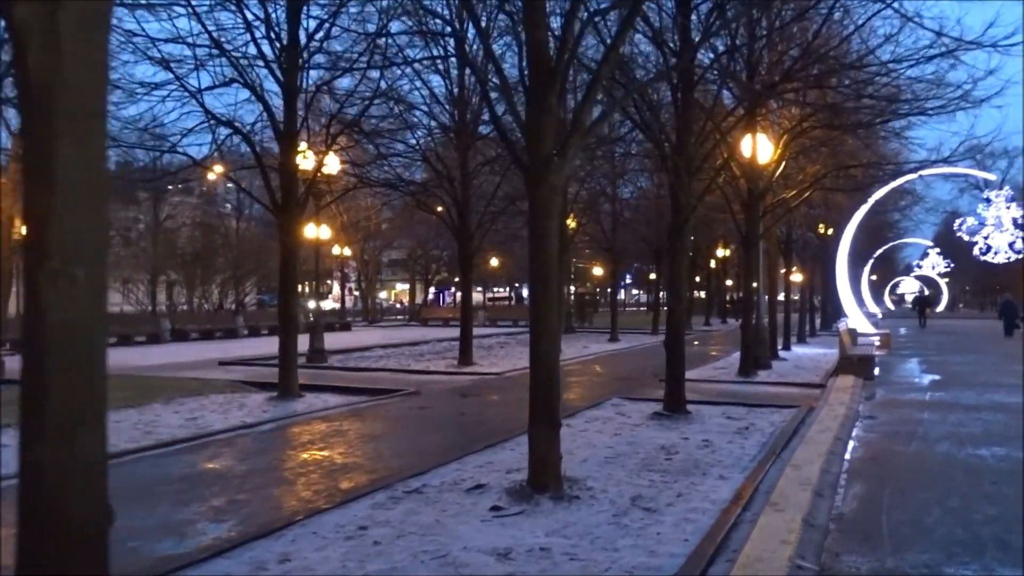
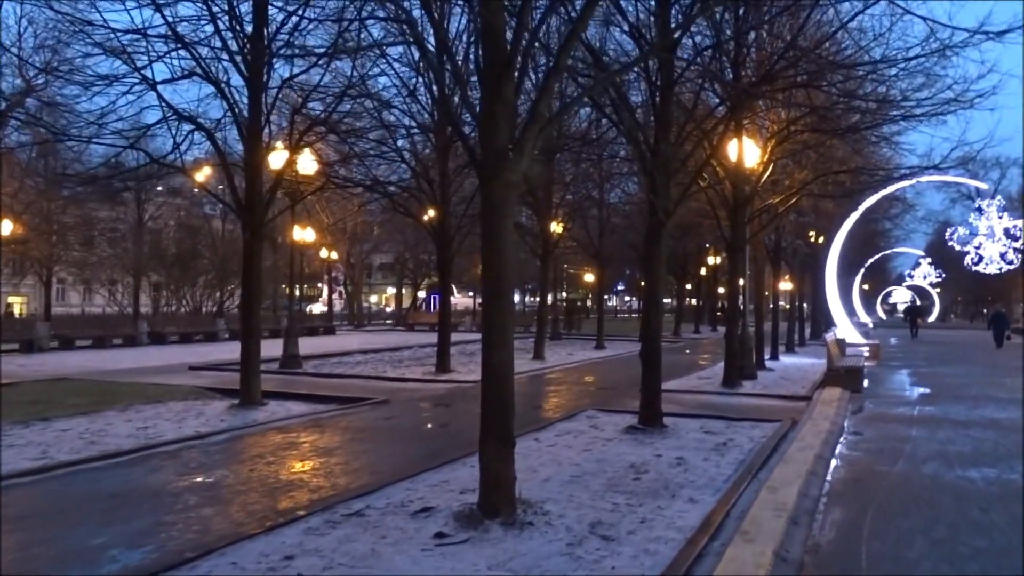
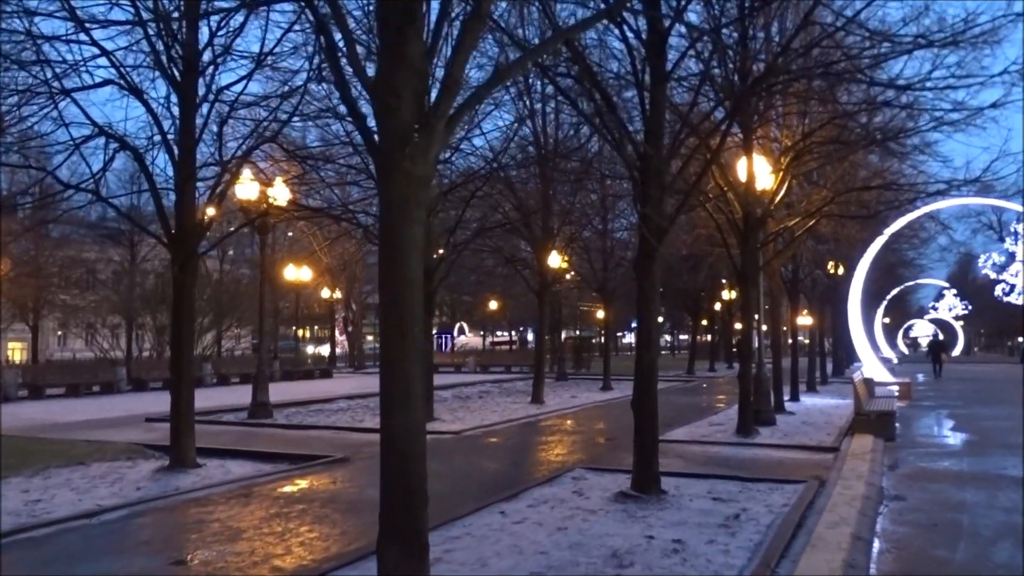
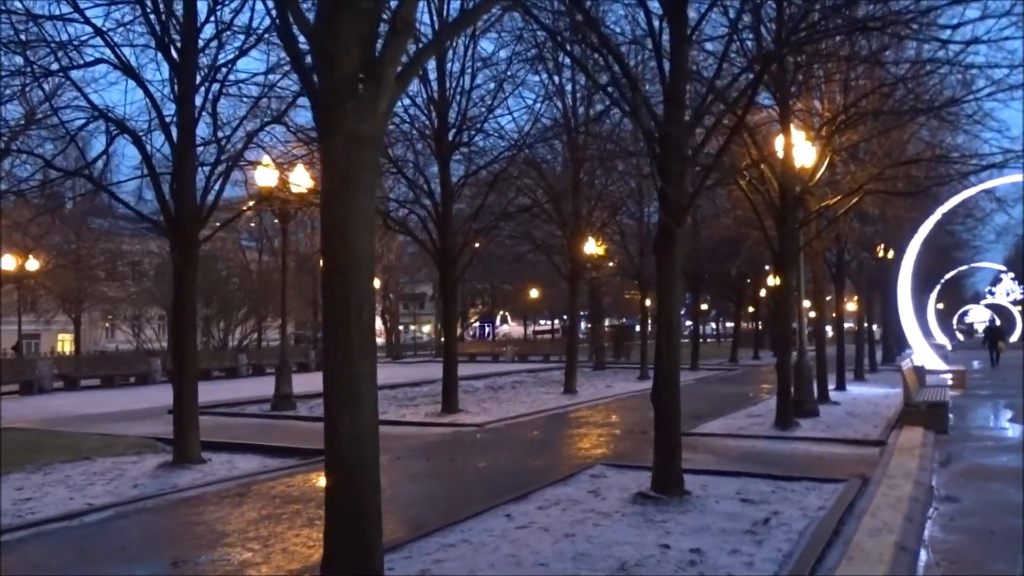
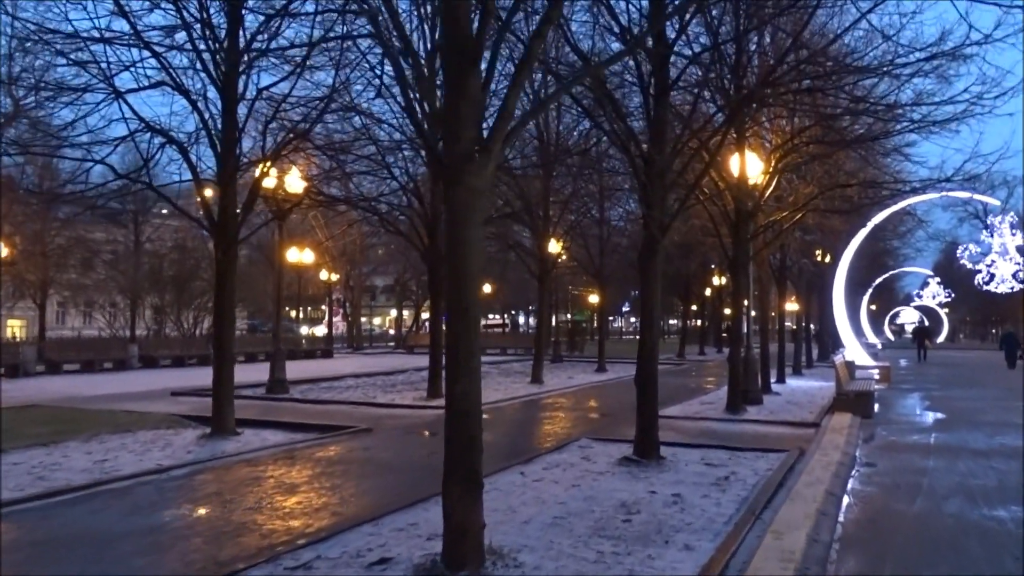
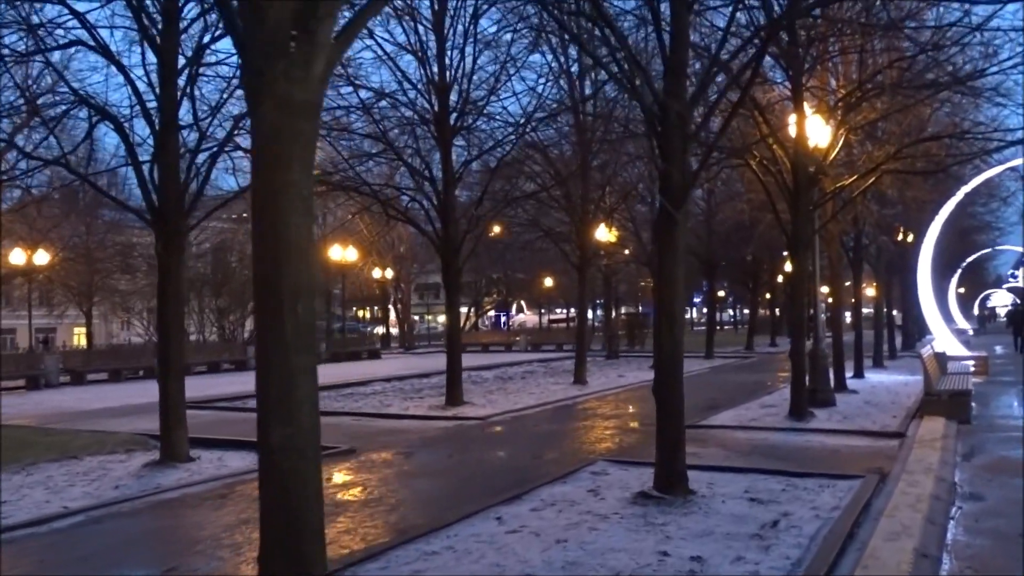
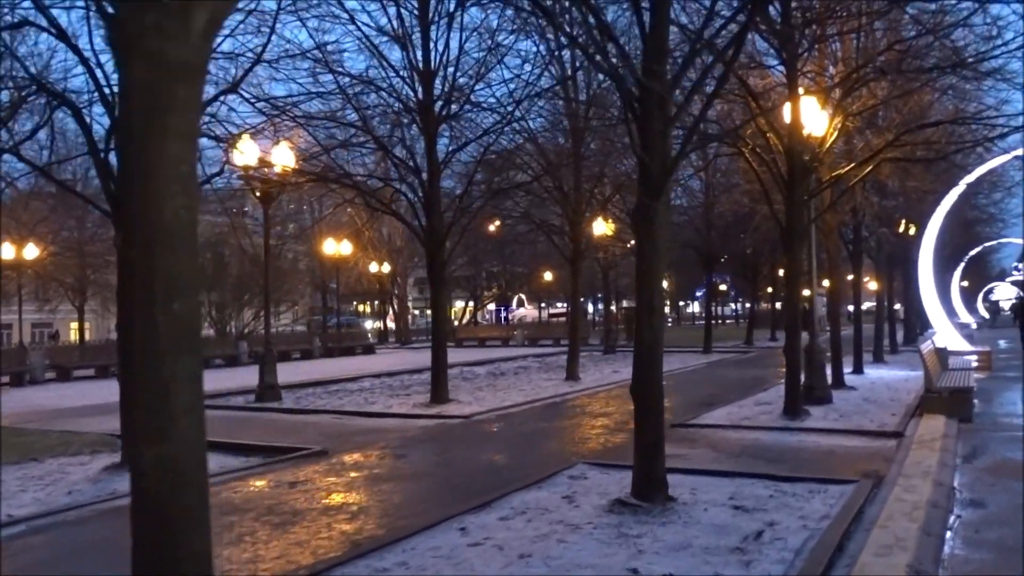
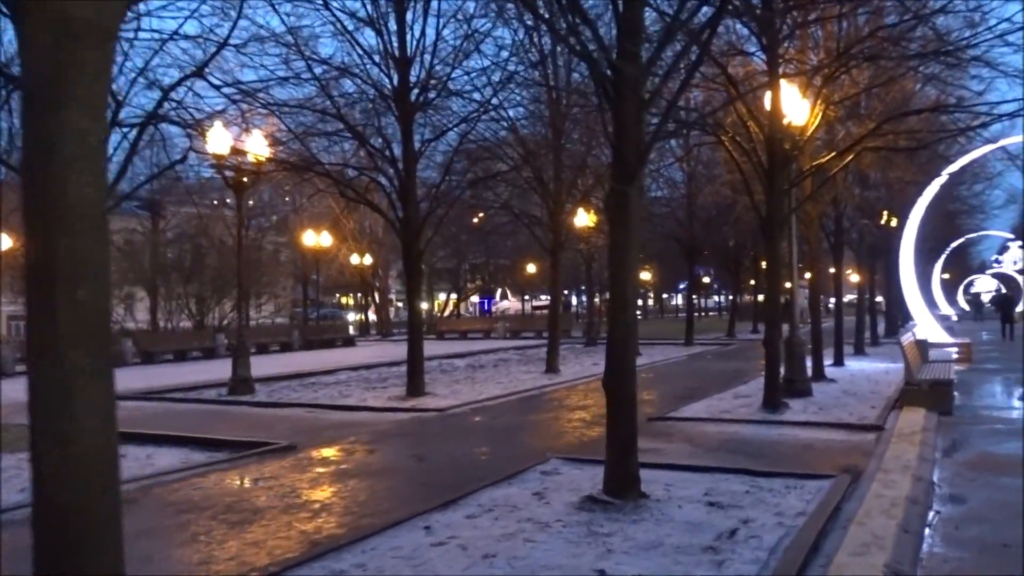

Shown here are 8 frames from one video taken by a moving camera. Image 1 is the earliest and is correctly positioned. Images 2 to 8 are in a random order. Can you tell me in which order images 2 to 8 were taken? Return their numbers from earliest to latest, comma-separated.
2, 5, 3, 4, 6, 7, 8
